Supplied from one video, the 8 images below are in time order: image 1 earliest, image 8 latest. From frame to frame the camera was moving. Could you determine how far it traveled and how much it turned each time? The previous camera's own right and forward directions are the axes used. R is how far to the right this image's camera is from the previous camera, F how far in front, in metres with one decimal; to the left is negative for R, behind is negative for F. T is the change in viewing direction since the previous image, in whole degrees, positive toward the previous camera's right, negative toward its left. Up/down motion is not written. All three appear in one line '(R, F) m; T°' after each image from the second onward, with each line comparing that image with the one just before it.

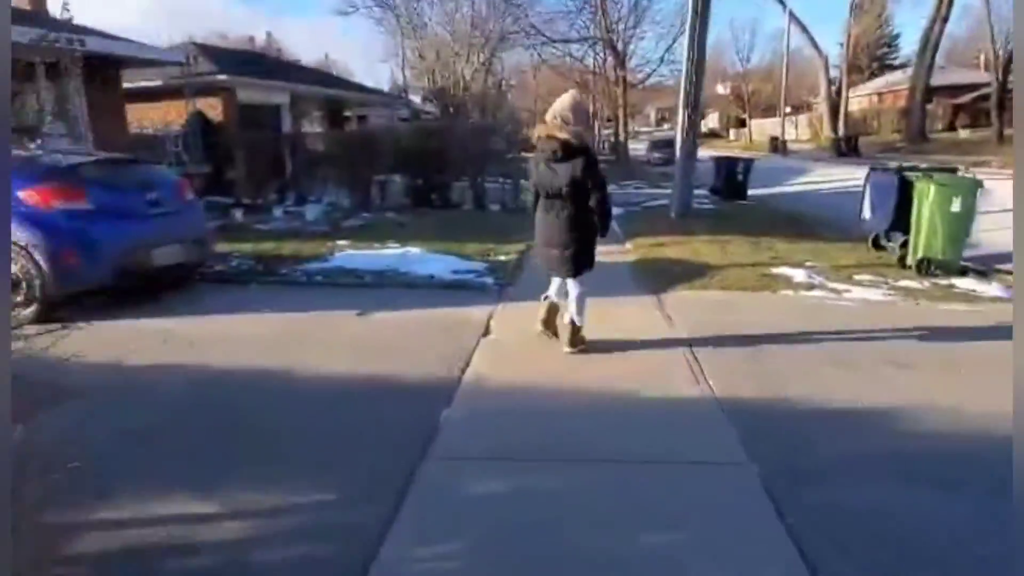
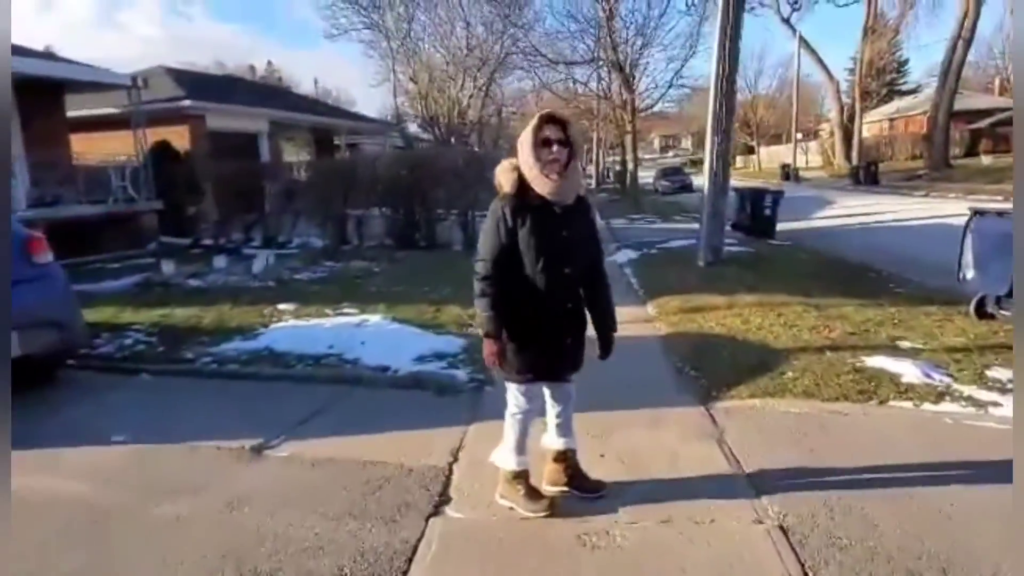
(+0.2, +2.2) m; 0°
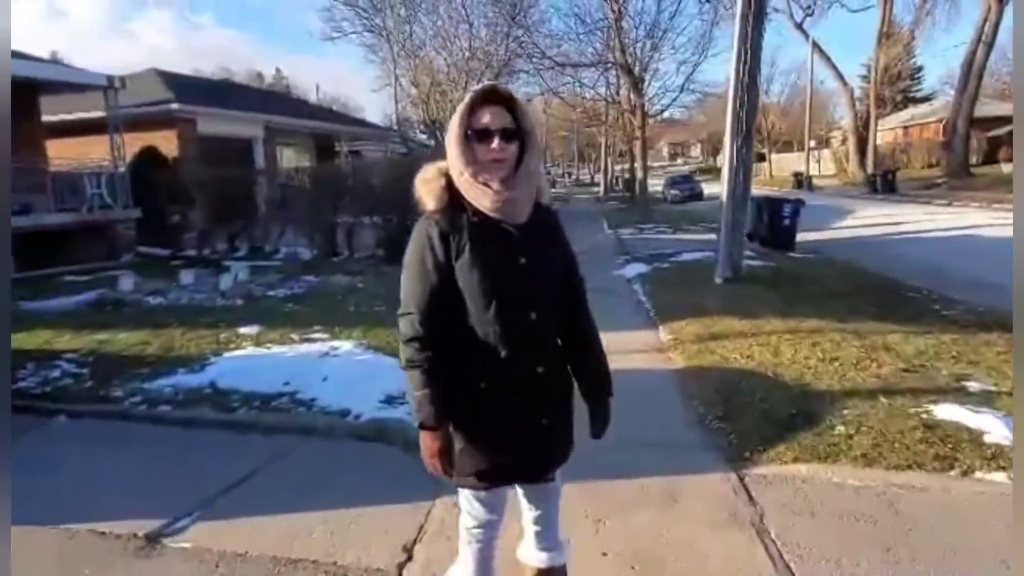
(+0.1, +1.0) m; -1°
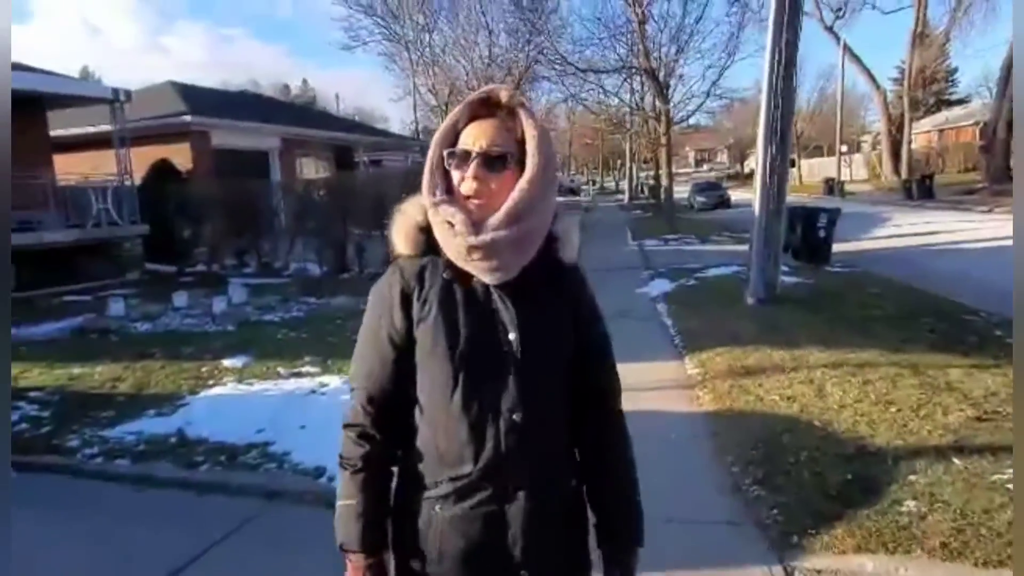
(+0.1, +0.7) m; -2°
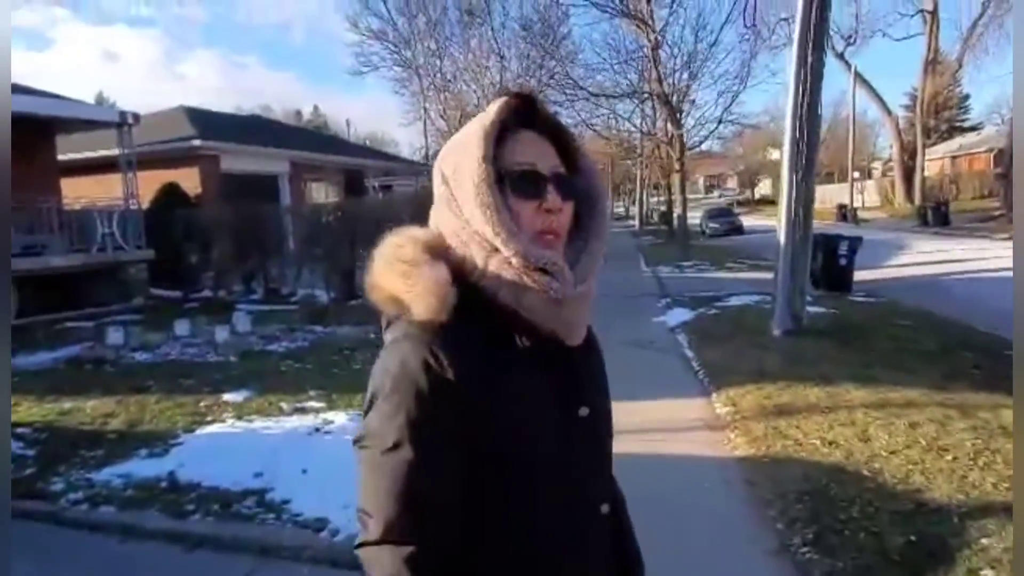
(-0.1, +0.3) m; -1°
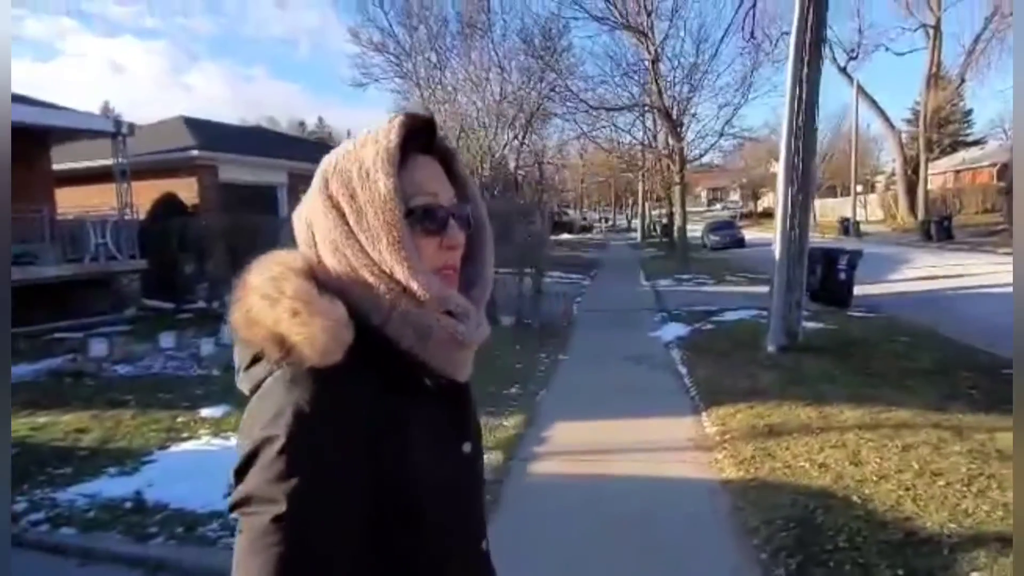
(+0.1, +0.1) m; 0°
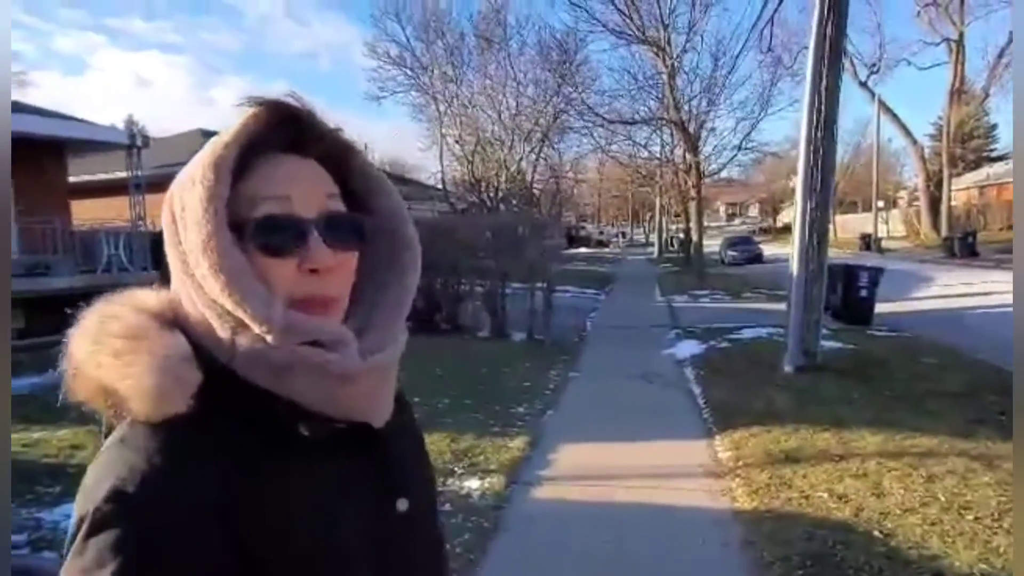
(+0.1, +0.2) m; -1°
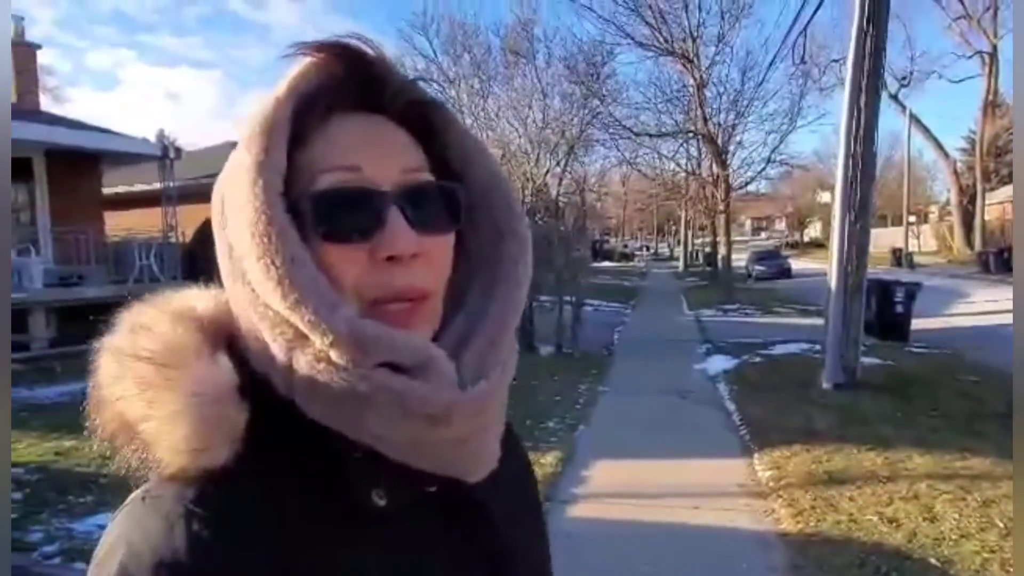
(-0.1, +0.1) m; -2°
